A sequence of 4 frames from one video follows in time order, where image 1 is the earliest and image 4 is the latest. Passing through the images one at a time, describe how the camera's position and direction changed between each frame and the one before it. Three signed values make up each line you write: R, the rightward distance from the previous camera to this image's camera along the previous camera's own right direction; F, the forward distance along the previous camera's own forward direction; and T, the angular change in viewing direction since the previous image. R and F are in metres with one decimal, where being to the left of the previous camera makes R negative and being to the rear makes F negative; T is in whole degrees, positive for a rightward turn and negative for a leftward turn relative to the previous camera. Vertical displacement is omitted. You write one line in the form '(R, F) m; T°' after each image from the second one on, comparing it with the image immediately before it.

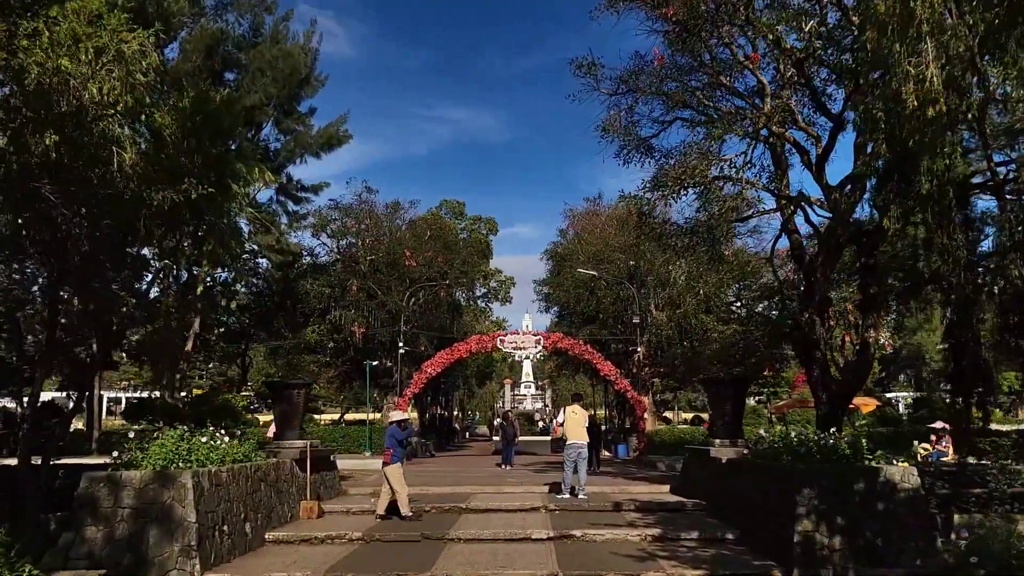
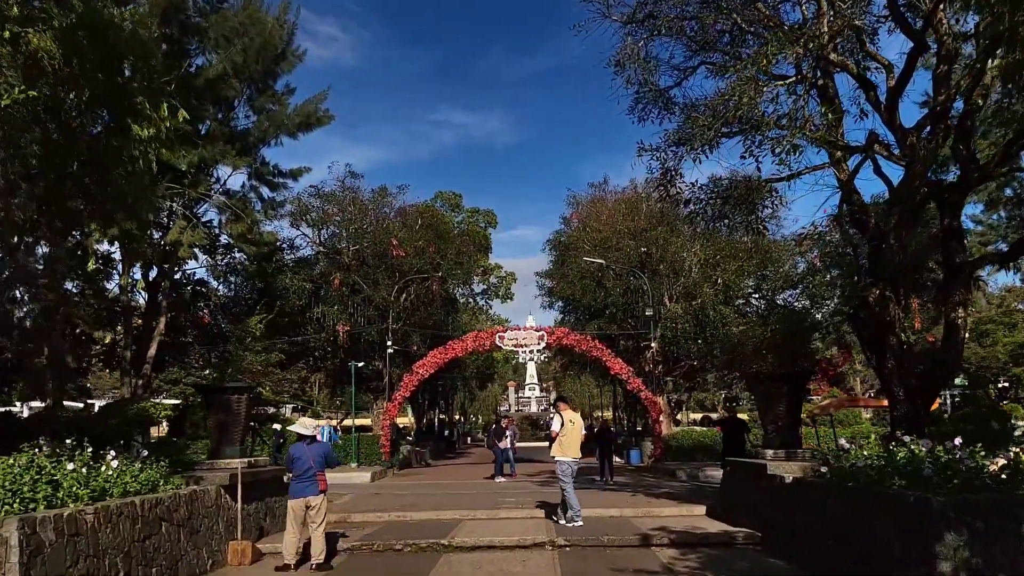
(+0.1, +2.5) m; 0°
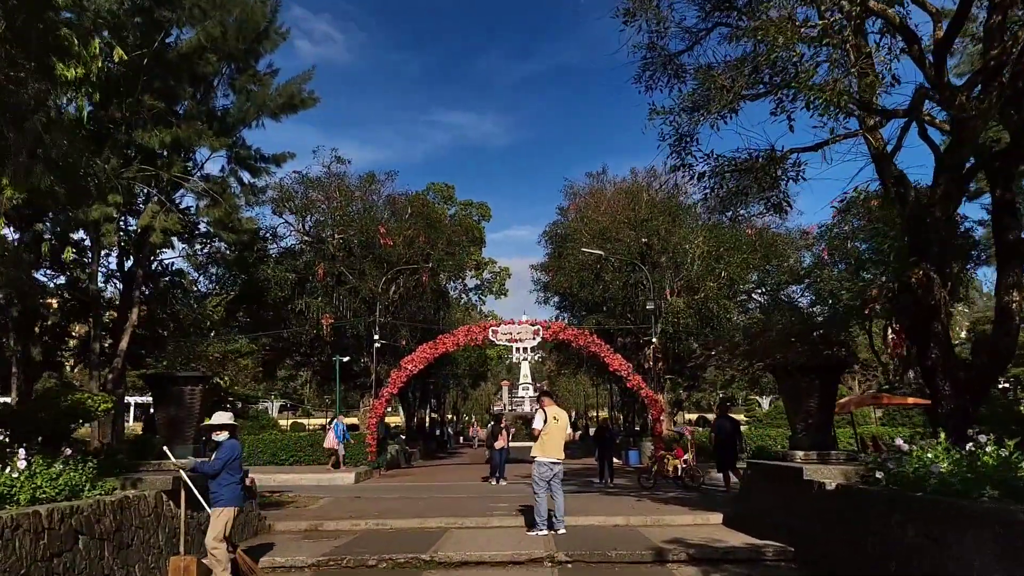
(0.0, +1.2) m; 0°
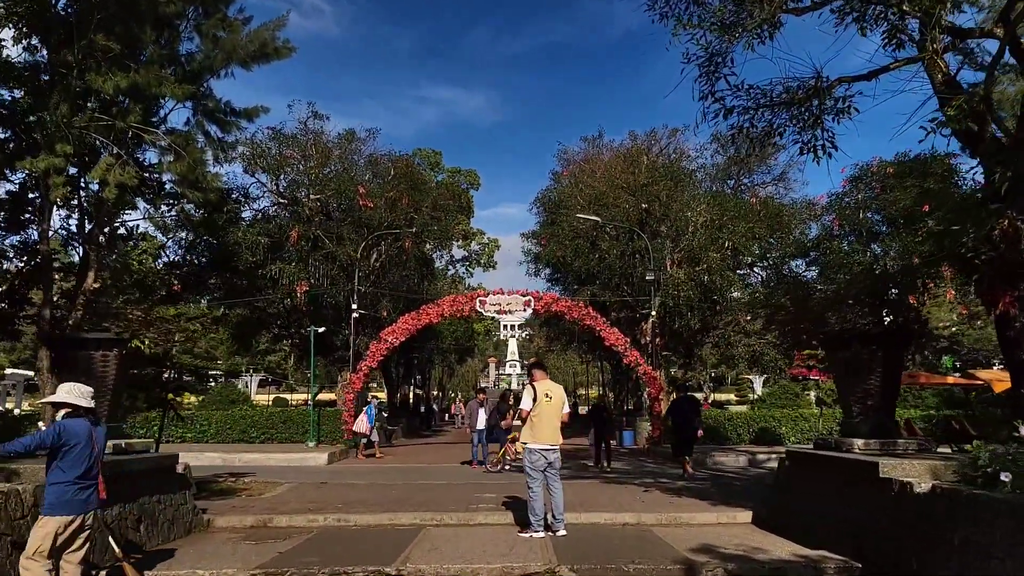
(0.0, +1.6) m; +1°
